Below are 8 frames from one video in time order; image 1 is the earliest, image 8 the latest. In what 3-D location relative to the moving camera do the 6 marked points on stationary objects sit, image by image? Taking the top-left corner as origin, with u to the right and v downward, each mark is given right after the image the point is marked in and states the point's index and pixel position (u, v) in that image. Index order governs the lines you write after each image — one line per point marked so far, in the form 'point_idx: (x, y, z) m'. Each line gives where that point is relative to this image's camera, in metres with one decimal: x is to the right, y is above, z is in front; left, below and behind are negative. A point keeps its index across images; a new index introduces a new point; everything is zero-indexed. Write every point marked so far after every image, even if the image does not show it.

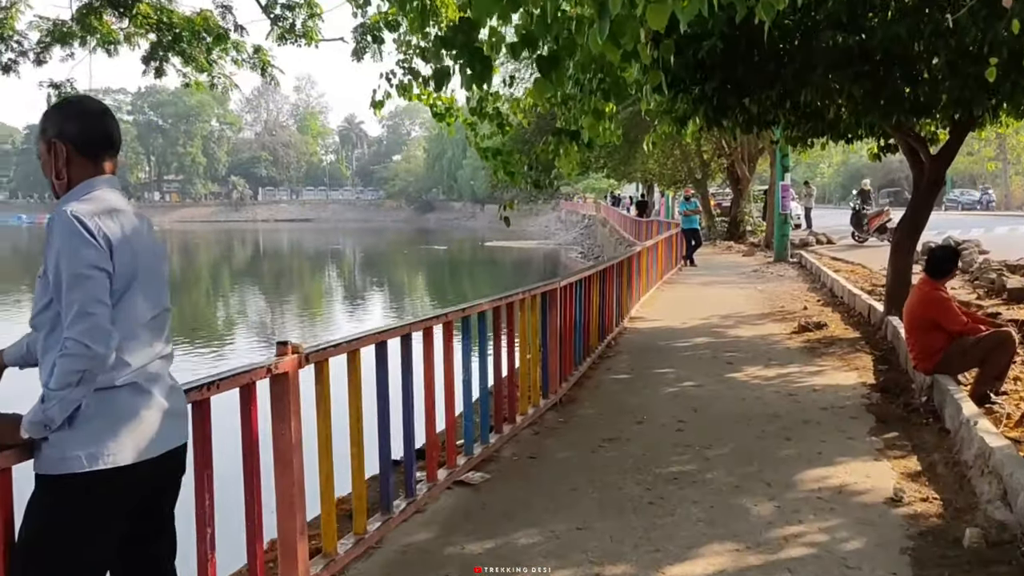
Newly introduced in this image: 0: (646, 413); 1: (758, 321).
0: (+0.7, -0.7, +5.2) m
1: (+2.2, -0.3, +9.0) m
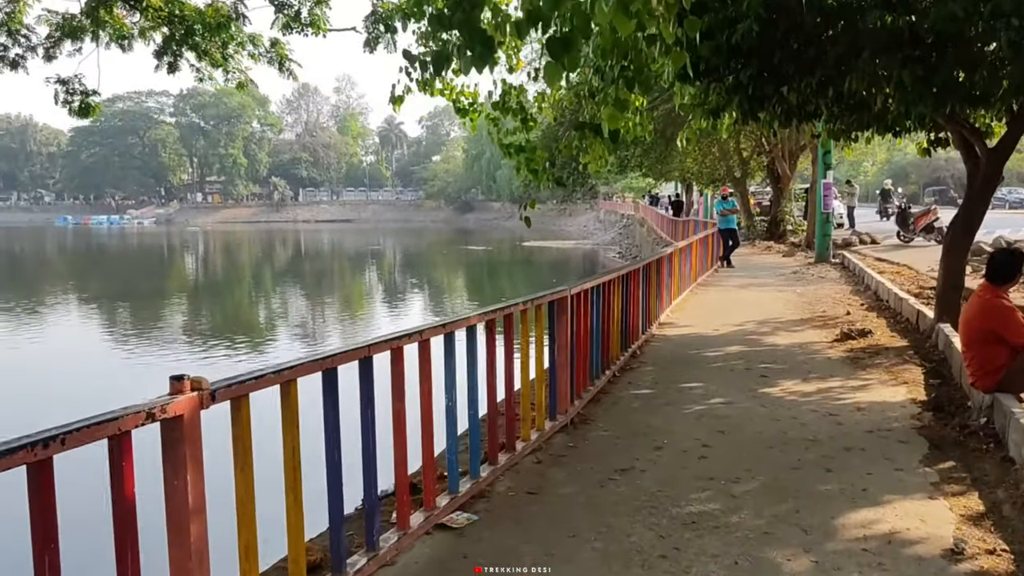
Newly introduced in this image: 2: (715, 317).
0: (+0.7, -0.7, +4.6) m
1: (+2.4, -0.3, +8.3) m
2: (+1.9, -0.3, +9.2) m
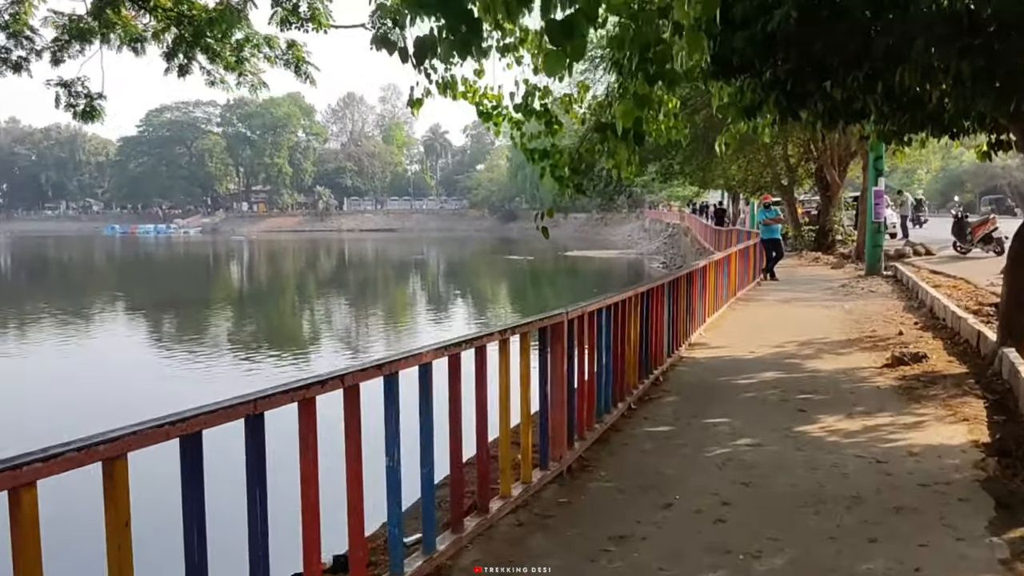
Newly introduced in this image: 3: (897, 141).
0: (+0.6, -0.8, +3.9) m
1: (+2.5, -0.5, +7.5) m
2: (+2.0, -0.4, +8.4) m
3: (+3.2, +1.2, +8.2) m
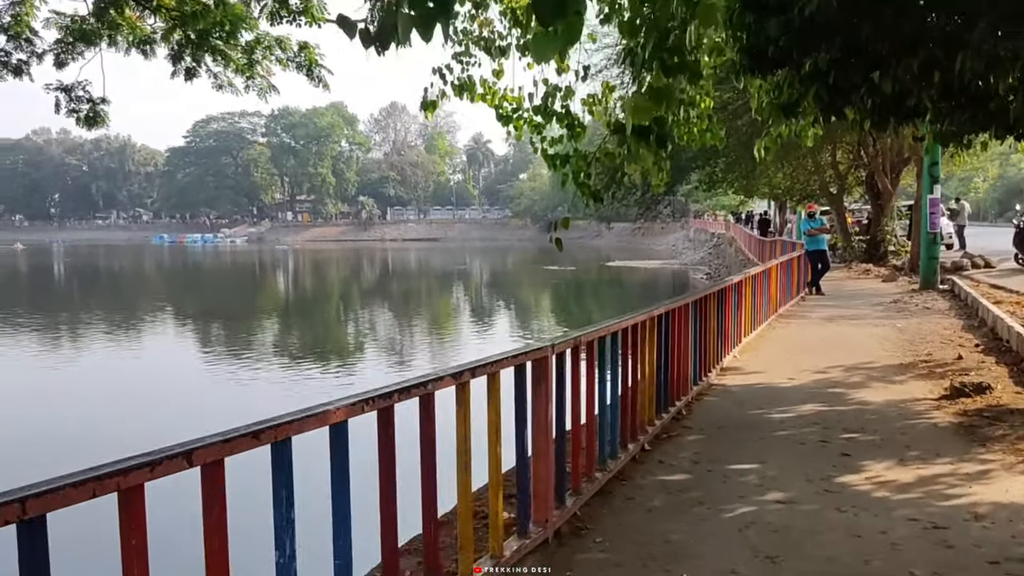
0: (+0.6, -0.9, +3.2) m
1: (+2.6, -0.6, +6.7) m
2: (+2.1, -0.6, +7.6) m
3: (+3.3, +1.1, +7.4) m
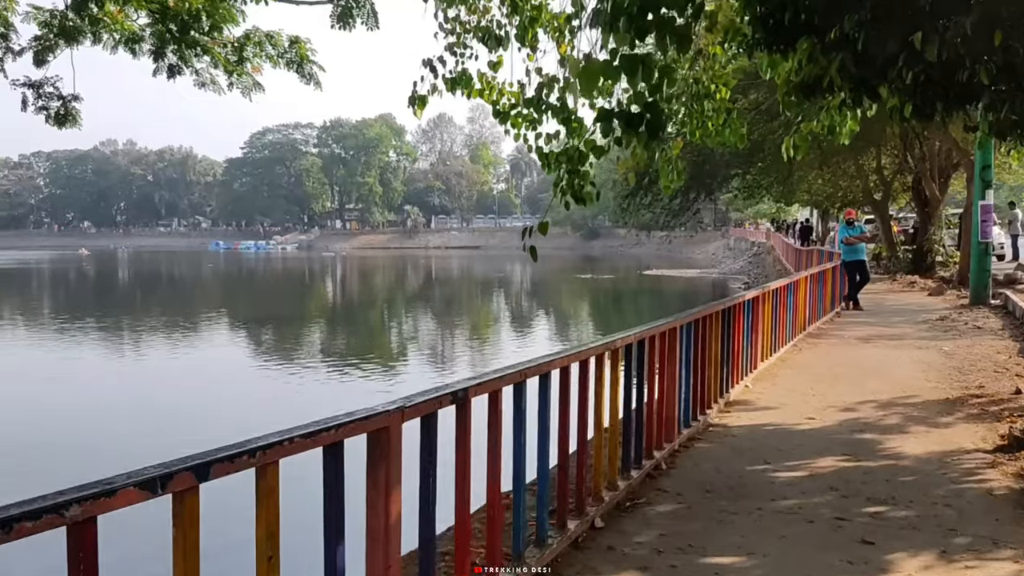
0: (+0.2, -1.0, +2.0) m
1: (+2.3, -0.7, +5.5) m
2: (+2.0, -0.7, +6.4) m
3: (+3.1, +0.9, +6.2) m
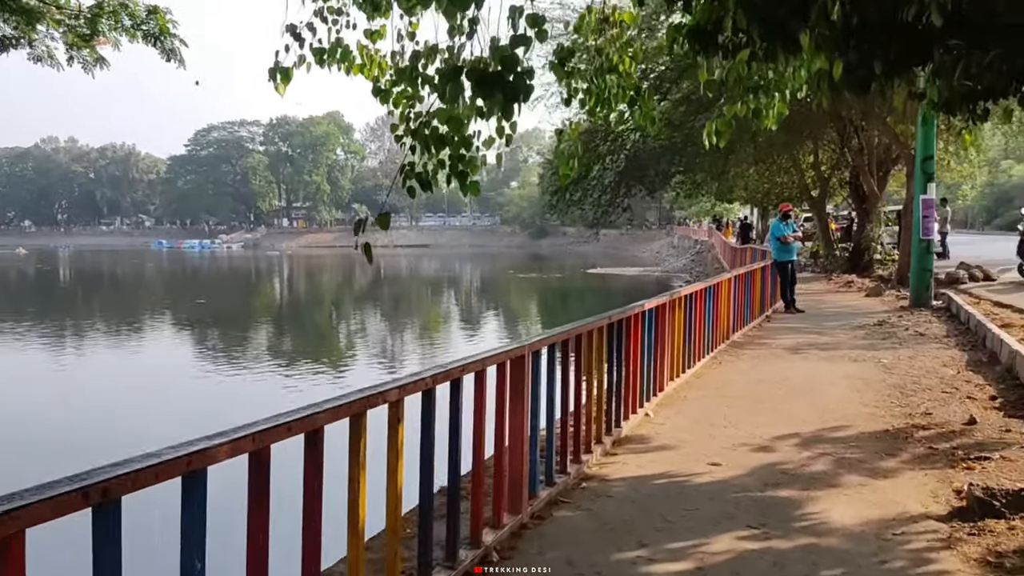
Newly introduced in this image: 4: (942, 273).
0: (-0.4, -1.0, +0.8) m
1: (+1.6, -0.8, +4.3) m
2: (+1.1, -0.7, +5.2) m
3: (+2.3, +0.9, +5.0) m
4: (+7.9, +0.3, +18.2) m
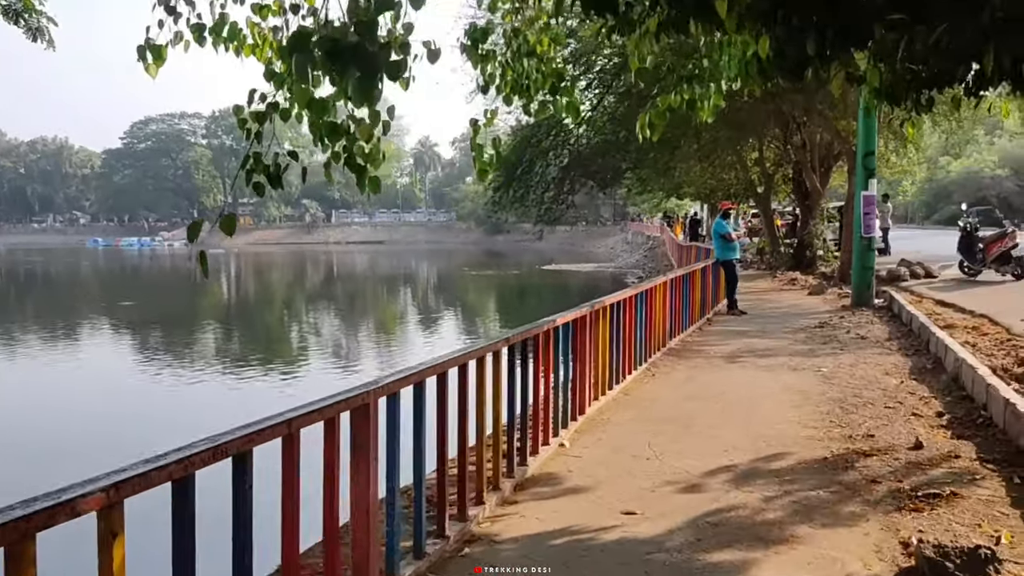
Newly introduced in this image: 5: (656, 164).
0: (-0.7, -1.1, +0.1) m
1: (+1.1, -0.8, +3.8) m
2: (+0.6, -0.8, +4.6) m
3: (+1.8, +0.9, +4.5) m
4: (+6.7, +0.3, +17.9) m
5: (+2.4, +2.3, +18.3) m
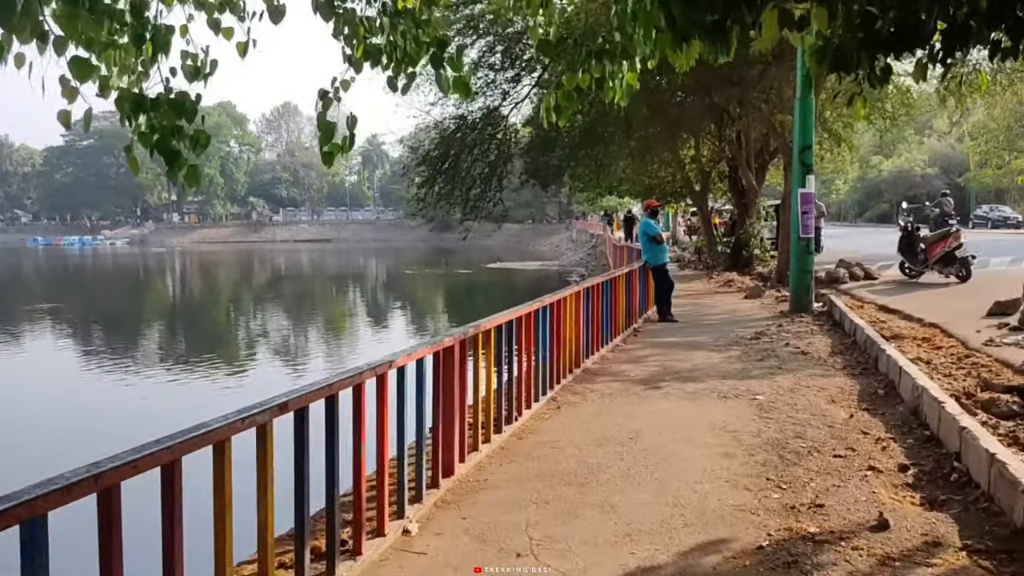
0: (-1.0, -1.2, -1.3) m
1: (+0.5, -0.9, +2.5) m
2: (0.0, -0.9, +3.3) m
3: (+1.2, +0.8, +3.2) m
4: (+5.3, +0.3, +16.9) m
5: (+1.0, +2.3, +17.1) m
